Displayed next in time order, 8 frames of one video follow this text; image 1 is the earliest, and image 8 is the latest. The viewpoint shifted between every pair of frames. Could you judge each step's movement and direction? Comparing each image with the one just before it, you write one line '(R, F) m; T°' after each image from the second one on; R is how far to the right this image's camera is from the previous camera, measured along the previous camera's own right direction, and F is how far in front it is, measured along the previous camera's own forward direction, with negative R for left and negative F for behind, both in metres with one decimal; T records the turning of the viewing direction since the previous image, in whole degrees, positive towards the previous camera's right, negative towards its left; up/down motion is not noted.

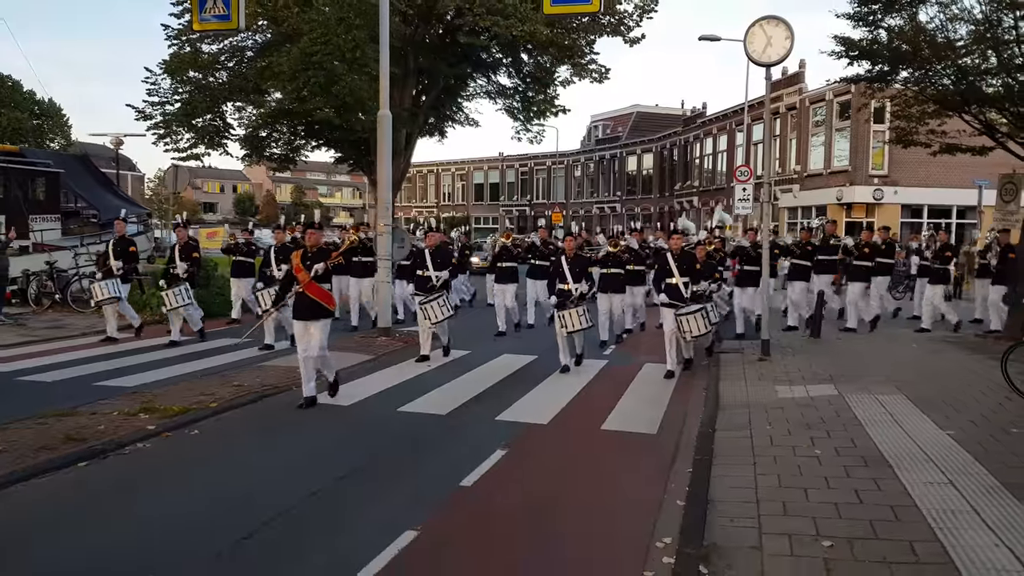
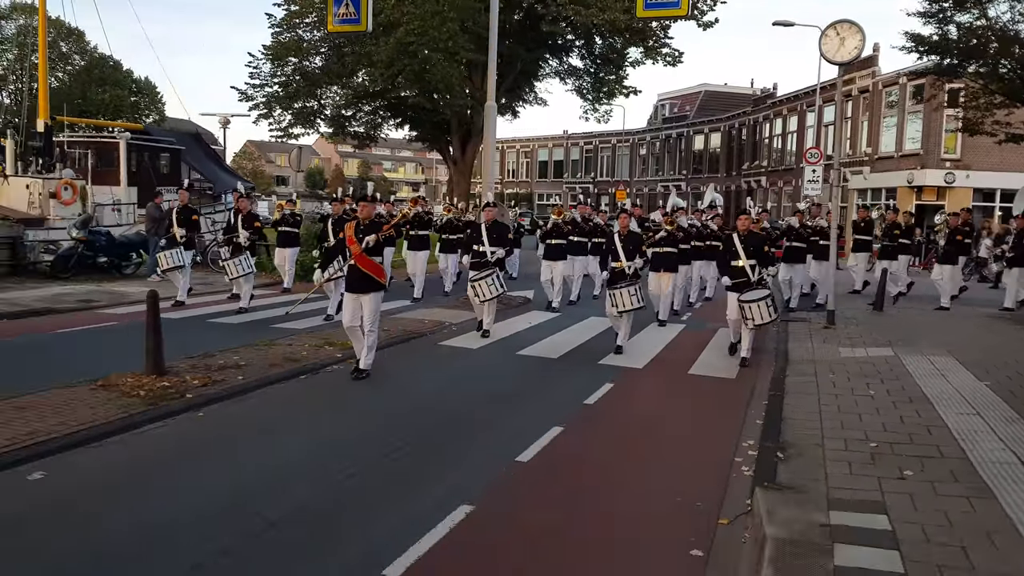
(-0.6, -1.7) m; -4°
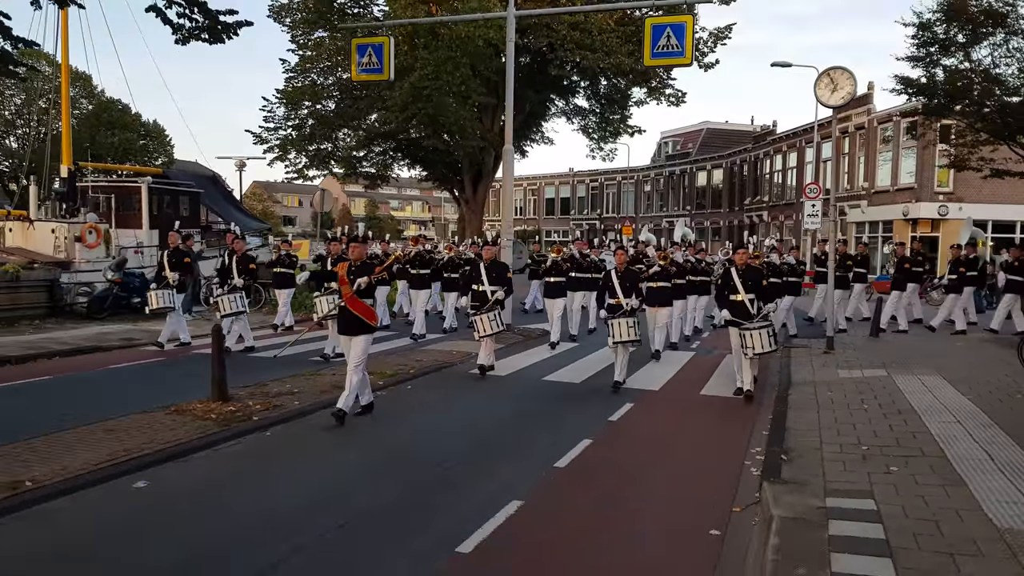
(-0.3, -1.0) m; 0°
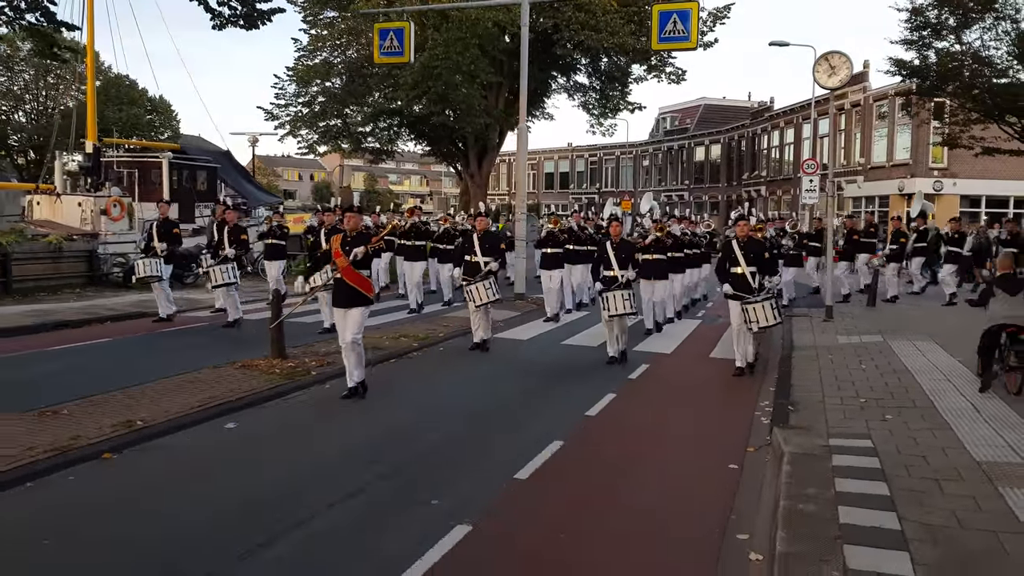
(-0.4, -0.7) m; 0°
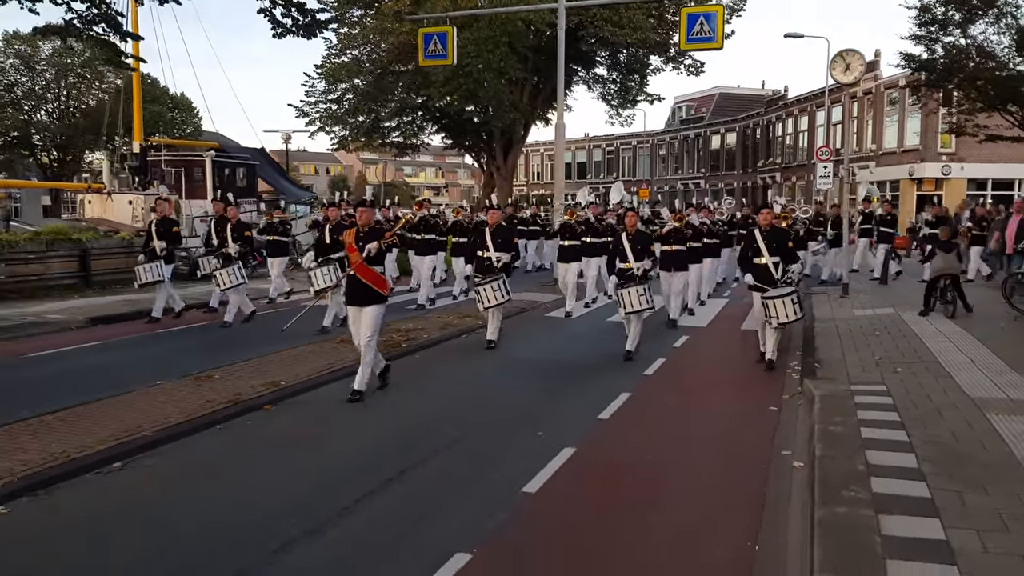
(-0.6, -1.4) m; -1°
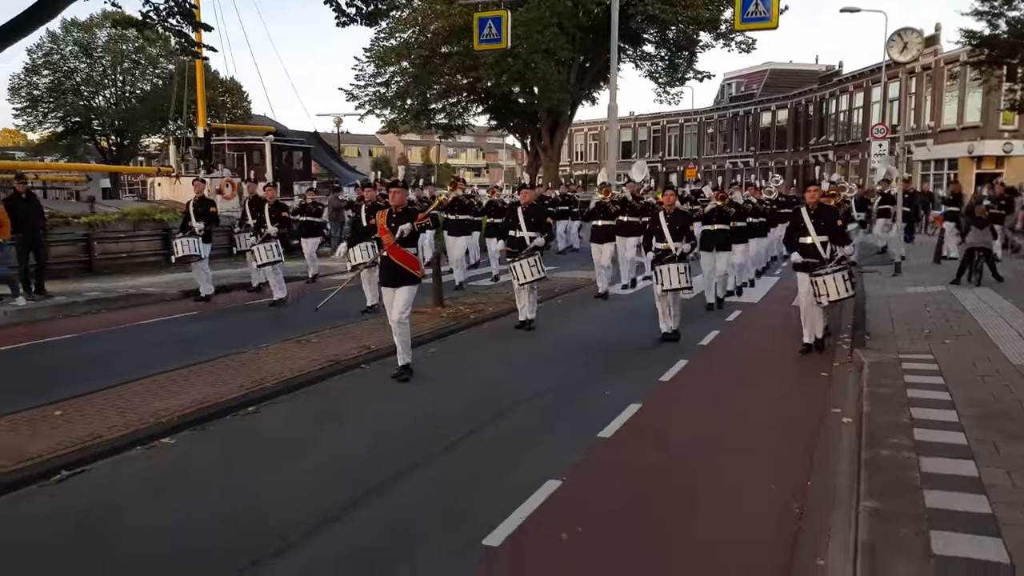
(-0.3, -0.7) m; -3°
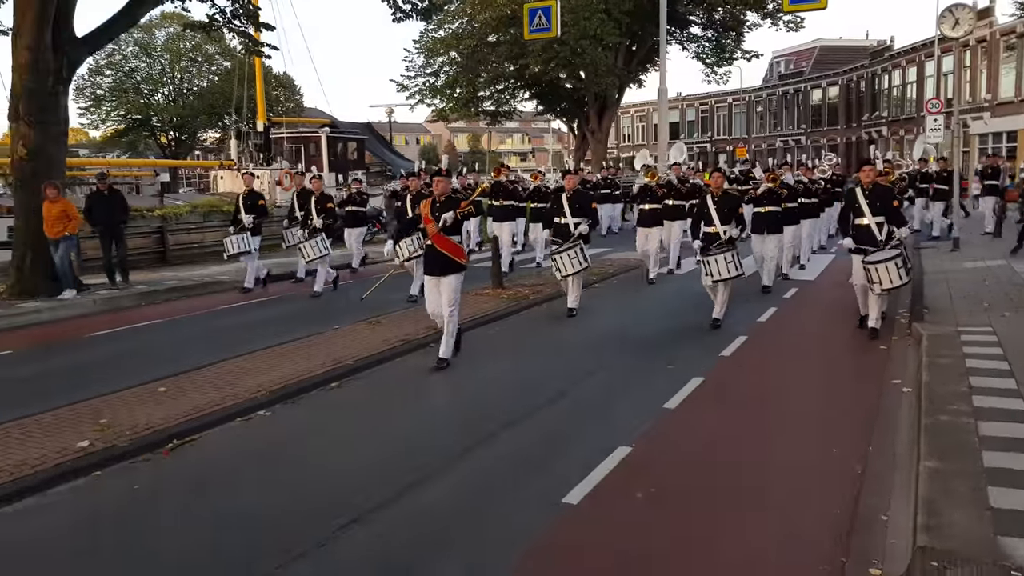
(-0.2, -0.4) m; -4°
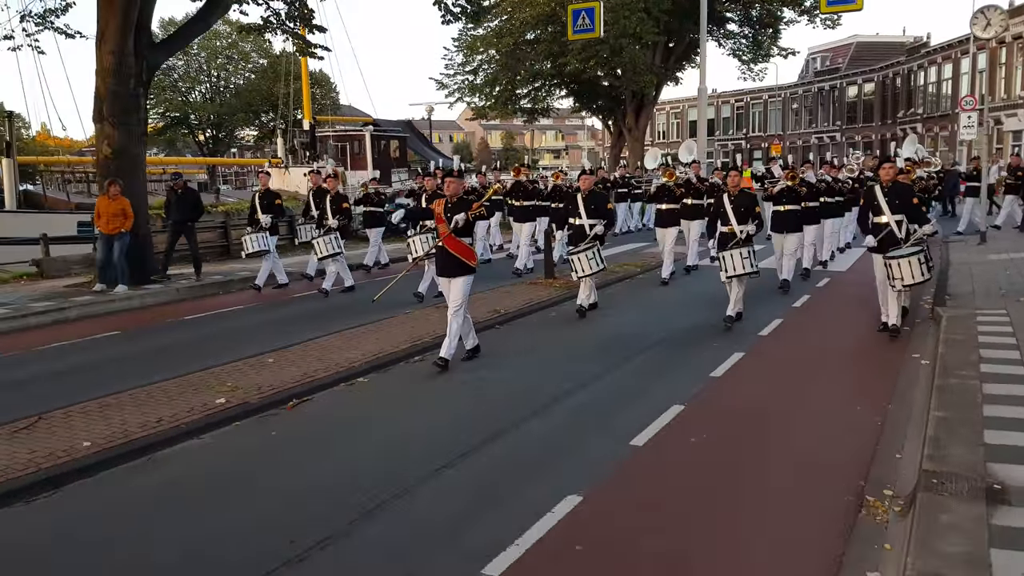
(-0.4, -1.0) m; -2°
